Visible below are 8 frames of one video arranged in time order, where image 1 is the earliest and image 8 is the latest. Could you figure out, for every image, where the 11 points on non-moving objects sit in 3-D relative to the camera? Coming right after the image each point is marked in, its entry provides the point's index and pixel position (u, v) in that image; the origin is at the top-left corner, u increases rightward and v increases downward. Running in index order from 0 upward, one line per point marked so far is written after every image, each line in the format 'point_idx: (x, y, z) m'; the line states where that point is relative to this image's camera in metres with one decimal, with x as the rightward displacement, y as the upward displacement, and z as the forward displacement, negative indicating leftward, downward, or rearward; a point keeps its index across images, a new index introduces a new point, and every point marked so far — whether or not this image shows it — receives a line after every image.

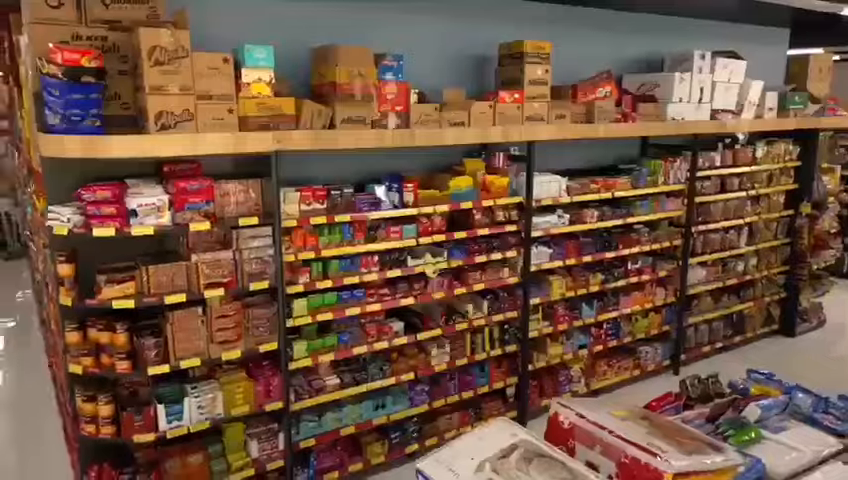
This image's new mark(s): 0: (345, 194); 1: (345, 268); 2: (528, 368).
0: (-0.5, +0.3, +3.6) m
1: (-0.5, -0.2, +3.6) m
2: (+0.7, -0.9, +4.5) m
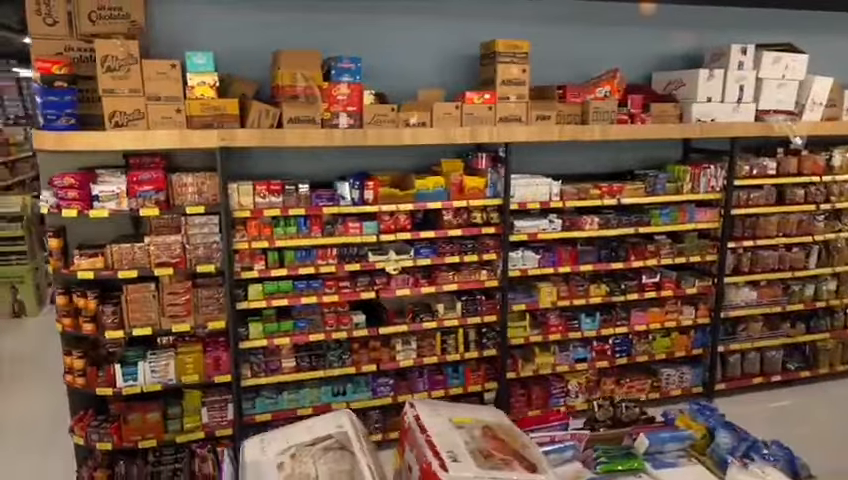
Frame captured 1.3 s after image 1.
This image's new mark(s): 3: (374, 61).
0: (-0.7, +0.3, +3.8) m
1: (-0.7, -0.1, +3.9) m
2: (+0.6, -0.9, +4.4) m
3: (-0.4, +1.1, +4.1) m
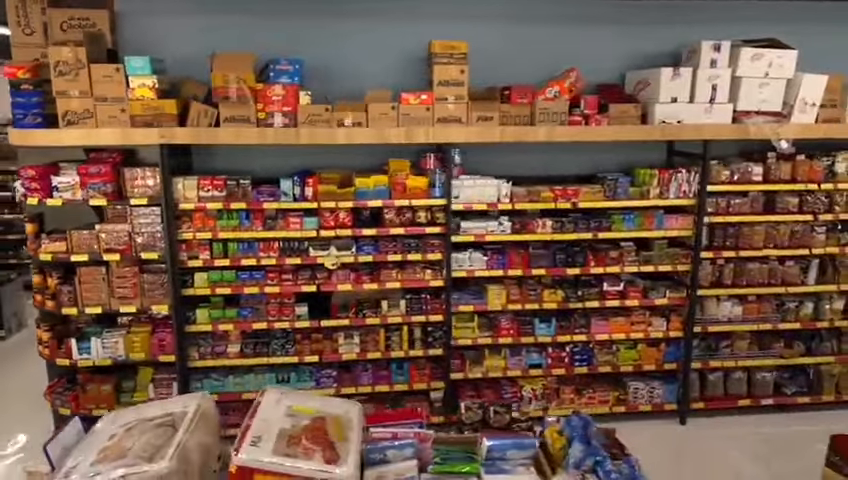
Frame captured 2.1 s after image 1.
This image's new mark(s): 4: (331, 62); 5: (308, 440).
0: (-1.1, +0.3, +4.0) m
1: (-1.1, -0.1, +4.1) m
2: (+0.2, -0.9, +4.4) m
3: (-0.7, +1.2, +4.2) m
4: (-0.7, +1.2, +4.3) m
5: (-0.4, -0.8, +2.4) m
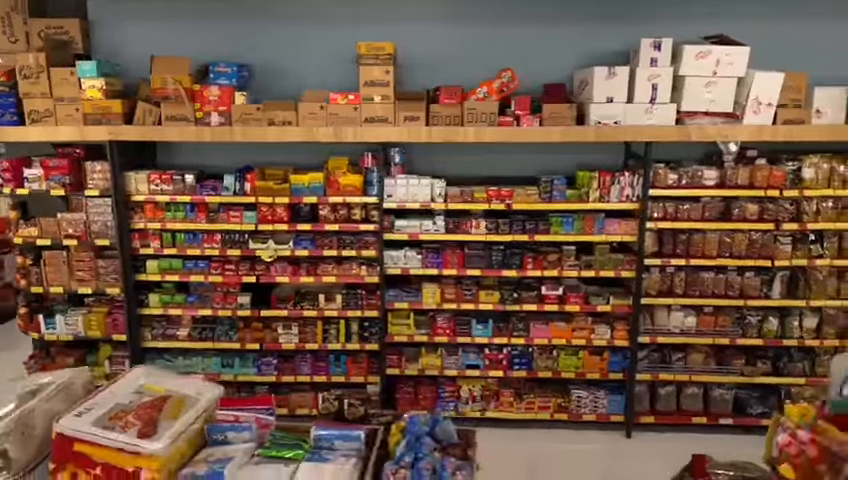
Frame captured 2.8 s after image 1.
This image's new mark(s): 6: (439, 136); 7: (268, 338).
0: (-1.6, +0.4, +4.3) m
1: (-1.6, 0.0, +4.4) m
2: (-0.2, -0.9, +4.5) m
3: (-1.1, +1.2, +4.5) m
4: (-1.1, +1.2, +4.5) m
5: (-1.2, -0.7, +2.6) m
6: (+0.1, +0.6, +4.0) m
7: (-1.1, -0.7, +4.5) m
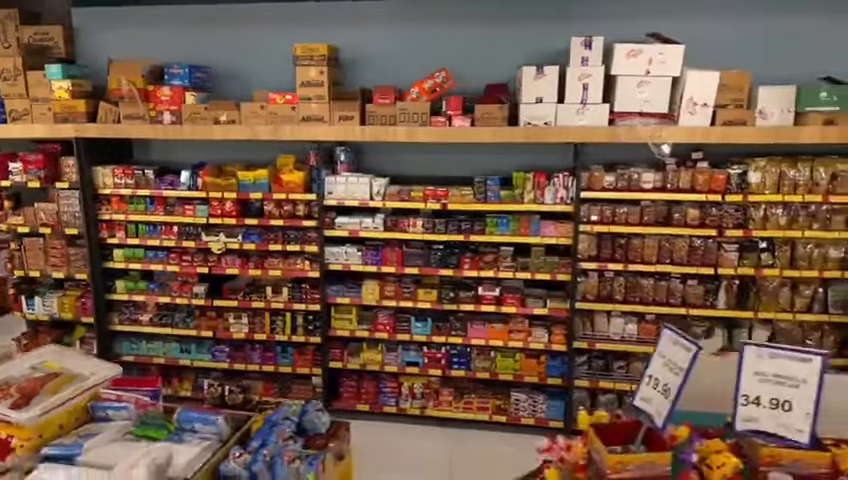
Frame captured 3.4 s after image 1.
0: (-2.0, +0.5, +4.6) m
1: (-2.0, +0.1, +4.7) m
2: (-0.6, -0.9, +4.6) m
3: (-1.5, +1.3, +4.7) m
4: (-1.4, +1.3, +4.7) m
5: (-1.8, -0.7, +2.9) m
6: (-0.3, +0.7, +4.1) m
7: (-1.5, -0.6, +4.7) m
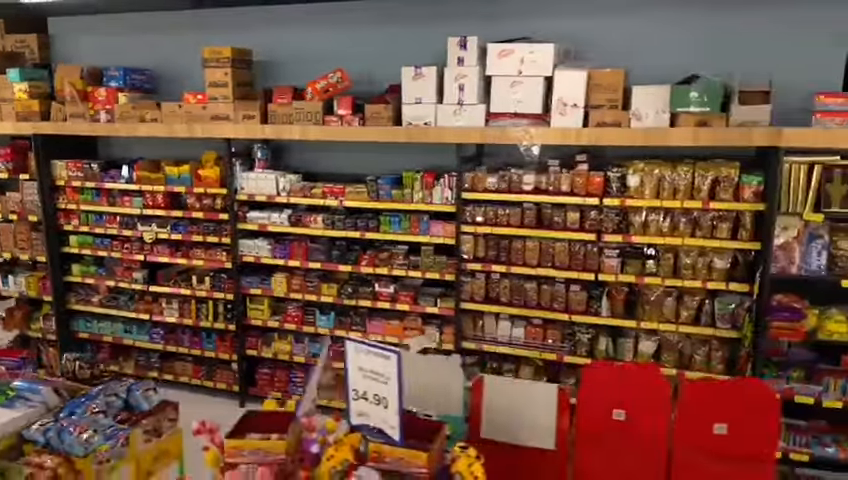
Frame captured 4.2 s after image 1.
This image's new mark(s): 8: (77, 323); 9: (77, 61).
0: (-2.6, +0.6, +5.1) m
1: (-2.6, +0.1, +5.1) m
2: (-1.3, -0.8, +4.8) m
3: (-2.0, +1.3, +5.0) m
4: (-2.0, +1.3, +5.0) m
5: (-2.7, -0.6, +3.3) m
6: (-1.0, +0.7, +4.3) m
7: (-2.1, -0.5, +5.1) m
8: (-2.9, -0.7, +5.4) m
9: (-2.9, +1.5, +5.4) m
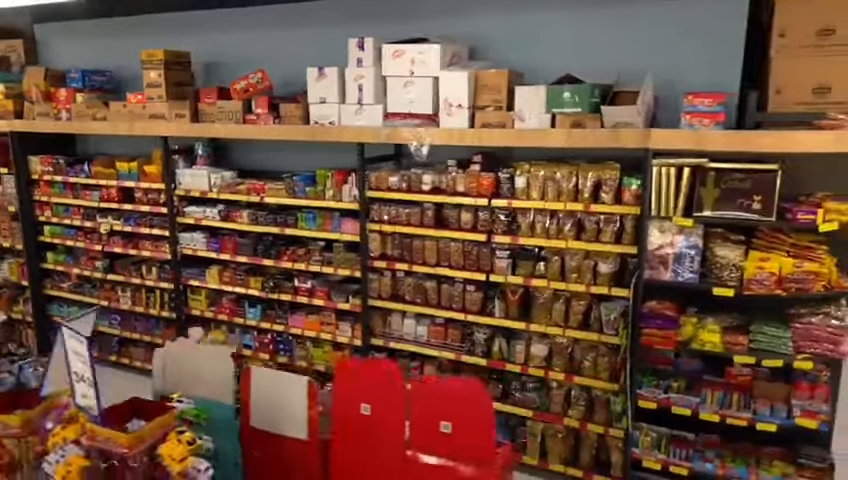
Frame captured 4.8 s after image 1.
0: (-3.0, +0.6, +5.4) m
1: (-3.0, +0.2, +5.5) m
2: (-1.8, -0.8, +5.1) m
3: (-2.5, +1.4, +5.3) m
4: (-2.5, +1.4, +5.4) m
5: (-3.4, -0.5, +3.7) m
6: (-1.6, +0.7, +4.5) m
7: (-2.6, -0.5, +5.4) m
8: (-3.3, -0.6, +5.8) m
9: (-3.3, +1.6, +5.8) m
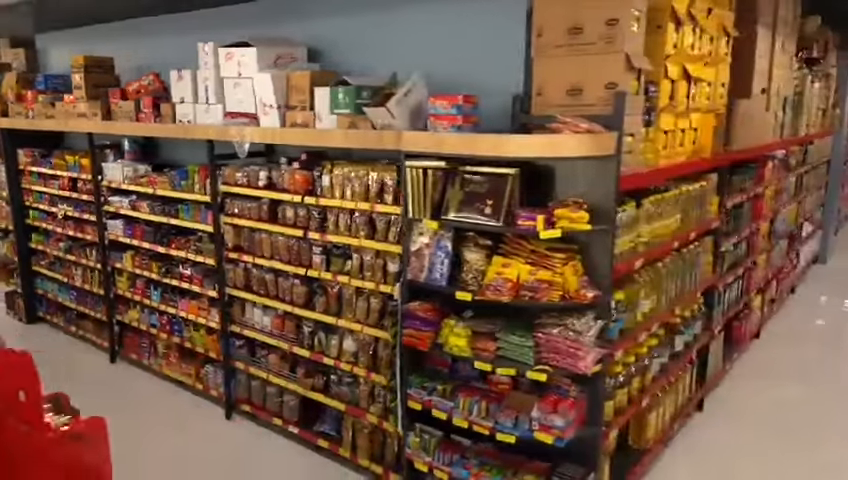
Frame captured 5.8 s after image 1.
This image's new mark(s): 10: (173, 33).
0: (-3.7, +0.8, +6.2) m
1: (-3.7, +0.4, +6.3) m
2: (-2.7, -0.7, +5.6) m
3: (-3.2, +1.6, +6.0) m
4: (-3.1, +1.5, +6.0) m
5: (-4.4, -0.3, +4.6) m
6: (-2.5, +0.9, +5.0) m
7: (-3.3, -0.3, +6.1) m
8: (-4.0, -0.4, +6.6) m
9: (-3.8, +1.8, +6.6) m
10: (-2.0, +1.6, +5.1) m
